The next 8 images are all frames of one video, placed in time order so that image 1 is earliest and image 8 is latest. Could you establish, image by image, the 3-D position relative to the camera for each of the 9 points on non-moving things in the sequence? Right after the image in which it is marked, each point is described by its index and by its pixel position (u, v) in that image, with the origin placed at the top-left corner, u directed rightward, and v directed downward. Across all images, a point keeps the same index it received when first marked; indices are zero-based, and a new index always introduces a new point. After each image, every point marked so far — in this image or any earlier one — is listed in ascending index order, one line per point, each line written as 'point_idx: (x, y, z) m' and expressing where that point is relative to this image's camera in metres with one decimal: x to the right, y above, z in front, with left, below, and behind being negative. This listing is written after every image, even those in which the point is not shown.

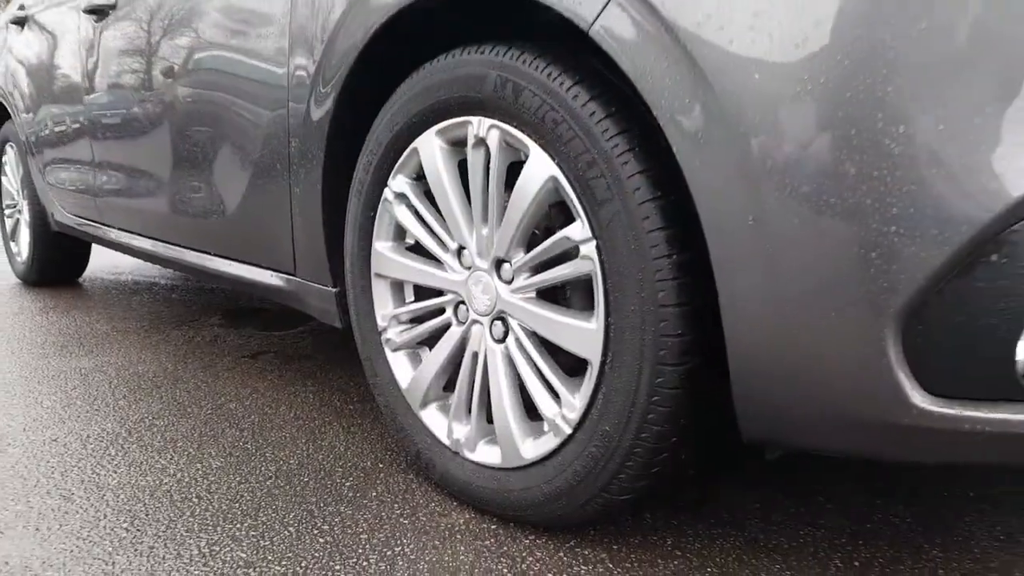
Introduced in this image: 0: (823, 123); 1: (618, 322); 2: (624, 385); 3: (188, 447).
0: (+0.3, +0.2, +0.8) m
1: (+0.1, 0.0, +1.0) m
2: (+0.1, -0.1, +1.0) m
3: (-0.6, -0.3, +1.6) m
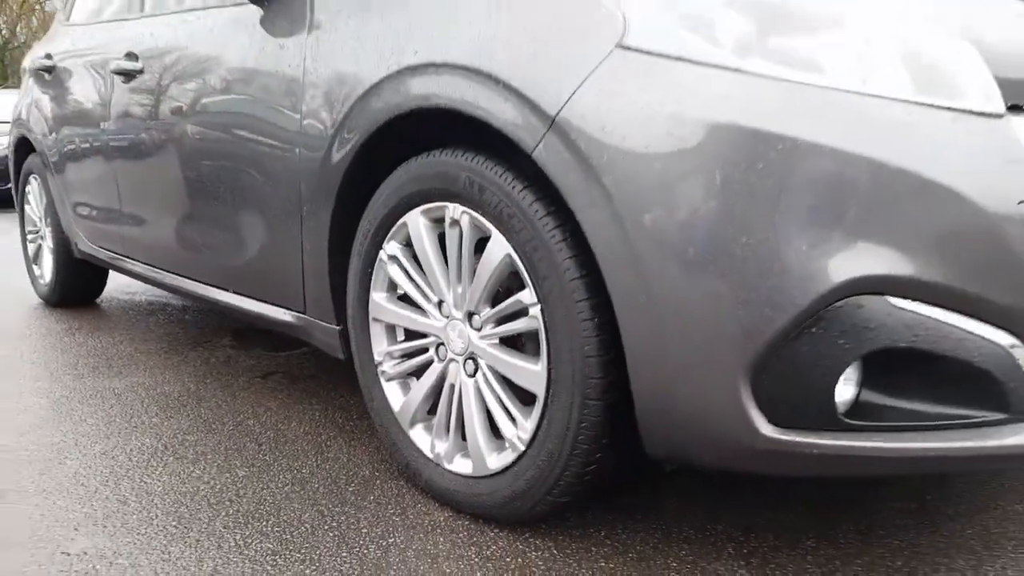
0: (+0.3, +0.1, +1.2) m
1: (+0.1, -0.1, +1.3) m
2: (+0.1, -0.2, +1.3) m
3: (-0.7, -0.4, +1.9) m
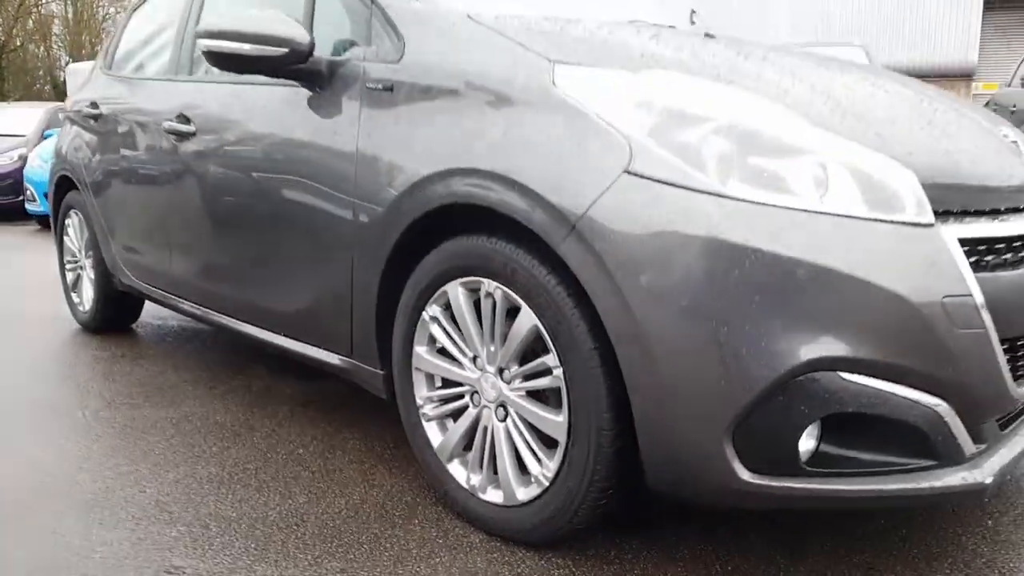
0: (+0.3, 0.0, +1.5) m
1: (+0.1, -0.3, +1.6) m
2: (+0.1, -0.4, +1.6) m
3: (-0.6, -0.5, +2.2) m
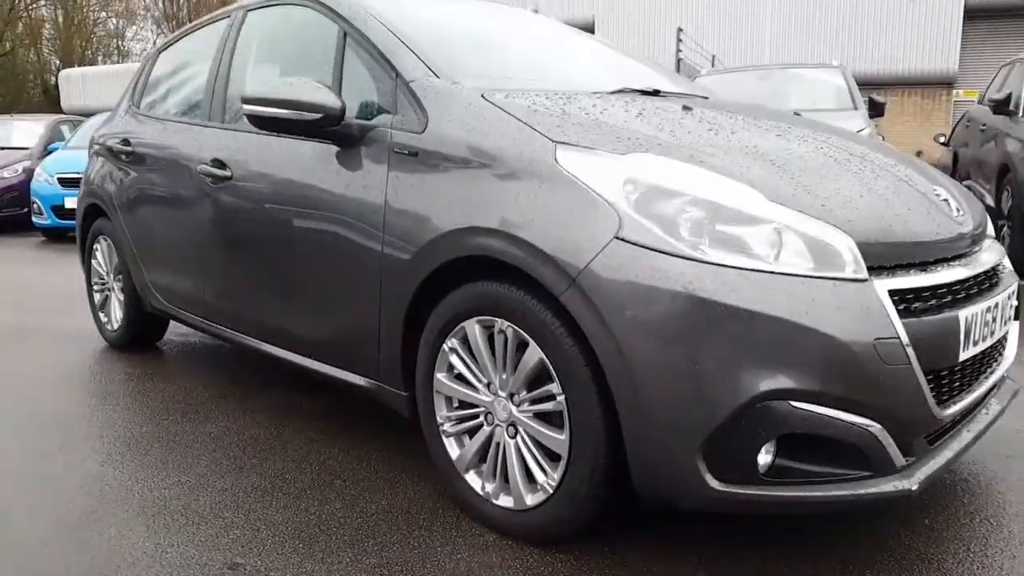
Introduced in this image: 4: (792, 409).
0: (+0.4, -0.1, +1.8) m
1: (+0.2, -0.4, +2.0) m
2: (+0.2, -0.5, +2.0) m
3: (-0.6, -0.7, +2.5) m
4: (+0.6, -0.3, +1.8) m
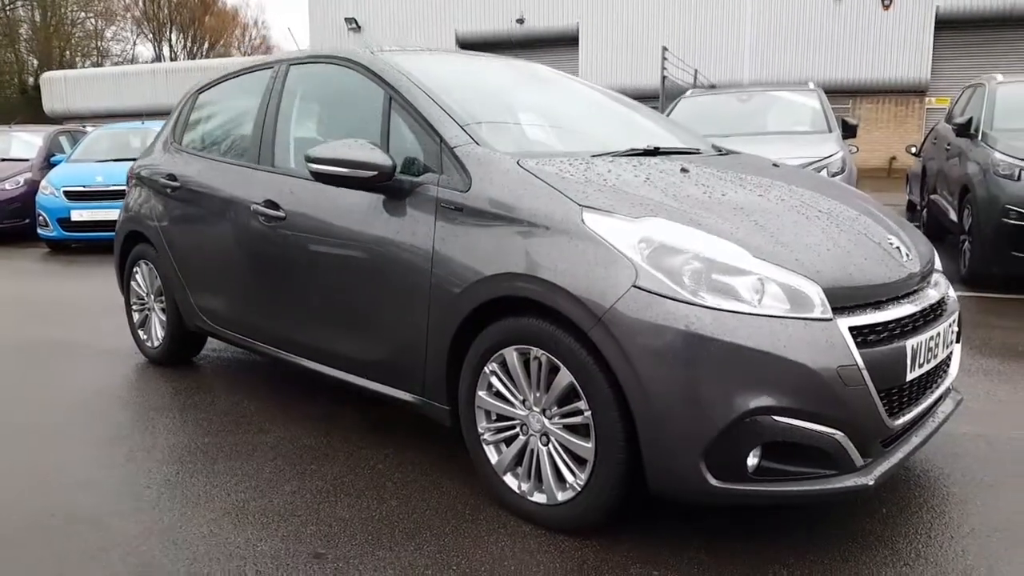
0: (+0.5, -0.3, +2.3) m
1: (+0.3, -0.5, +2.4) m
2: (+0.3, -0.6, +2.4) m
3: (-0.5, -0.8, +2.9) m
4: (+0.7, -0.4, +2.2) m
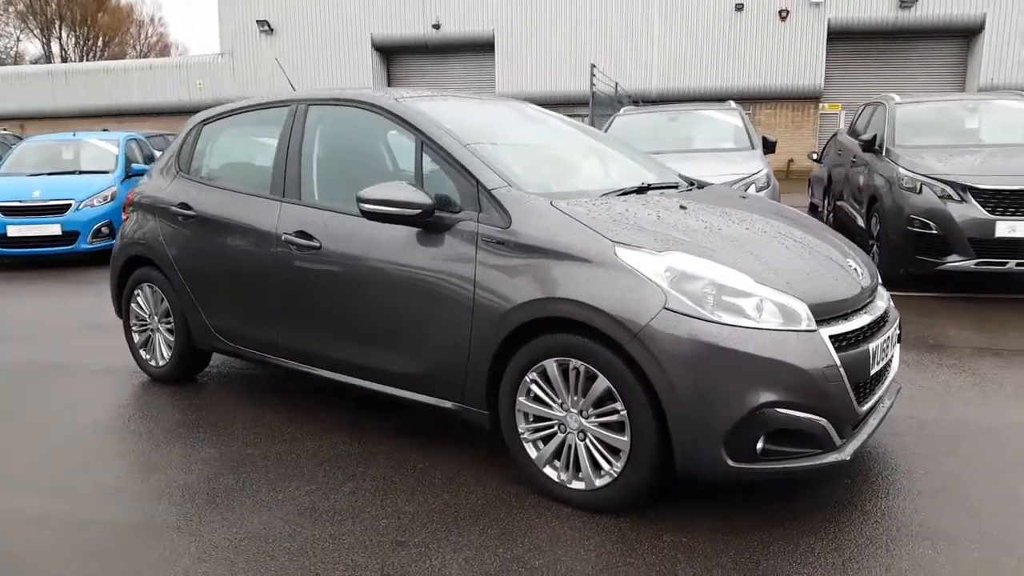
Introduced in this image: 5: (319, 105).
0: (+0.7, -0.3, +2.8) m
1: (+0.5, -0.6, +3.0) m
2: (+0.5, -0.7, +3.0) m
3: (-0.4, -0.9, +3.4) m
4: (+1.0, -0.4, +2.8) m
5: (-1.0, +1.0, +4.2) m
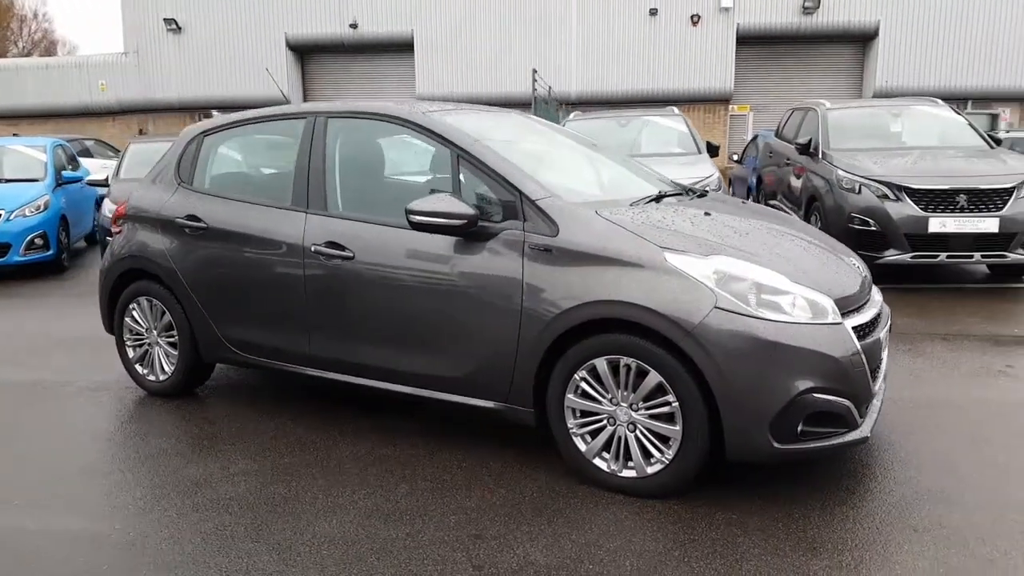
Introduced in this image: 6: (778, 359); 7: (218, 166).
0: (+0.9, -0.3, +3.1) m
1: (+0.7, -0.6, +3.2) m
2: (+0.7, -0.7, +3.2) m
3: (-0.2, -0.9, +3.5) m
4: (+1.2, -0.4, +3.1) m
5: (-1.0, +0.9, +4.3) m
6: (+1.1, -0.3, +3.1) m
7: (-1.7, +0.7, +4.7) m
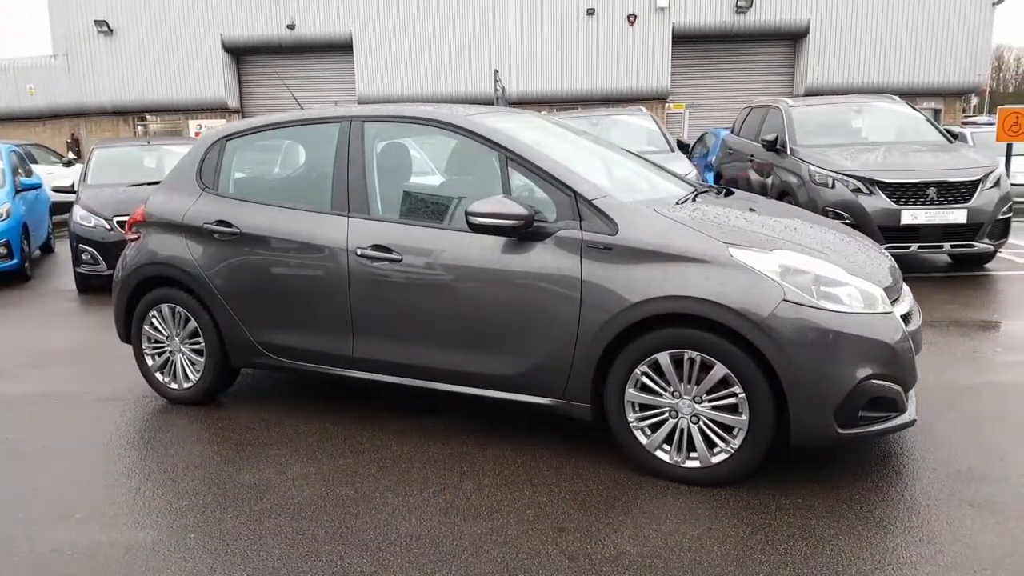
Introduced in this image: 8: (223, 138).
0: (+1.3, -0.3, +3.3) m
1: (+1.0, -0.6, +3.4) m
2: (+1.0, -0.6, +3.4) m
3: (+0.1, -0.9, +3.6) m
4: (+1.5, -0.4, +3.3) m
5: (-0.8, +0.9, +4.3) m
6: (+1.4, -0.2, +3.3) m
7: (-1.5, +0.7, +4.6) m
8: (-1.7, +0.9, +4.8) m
